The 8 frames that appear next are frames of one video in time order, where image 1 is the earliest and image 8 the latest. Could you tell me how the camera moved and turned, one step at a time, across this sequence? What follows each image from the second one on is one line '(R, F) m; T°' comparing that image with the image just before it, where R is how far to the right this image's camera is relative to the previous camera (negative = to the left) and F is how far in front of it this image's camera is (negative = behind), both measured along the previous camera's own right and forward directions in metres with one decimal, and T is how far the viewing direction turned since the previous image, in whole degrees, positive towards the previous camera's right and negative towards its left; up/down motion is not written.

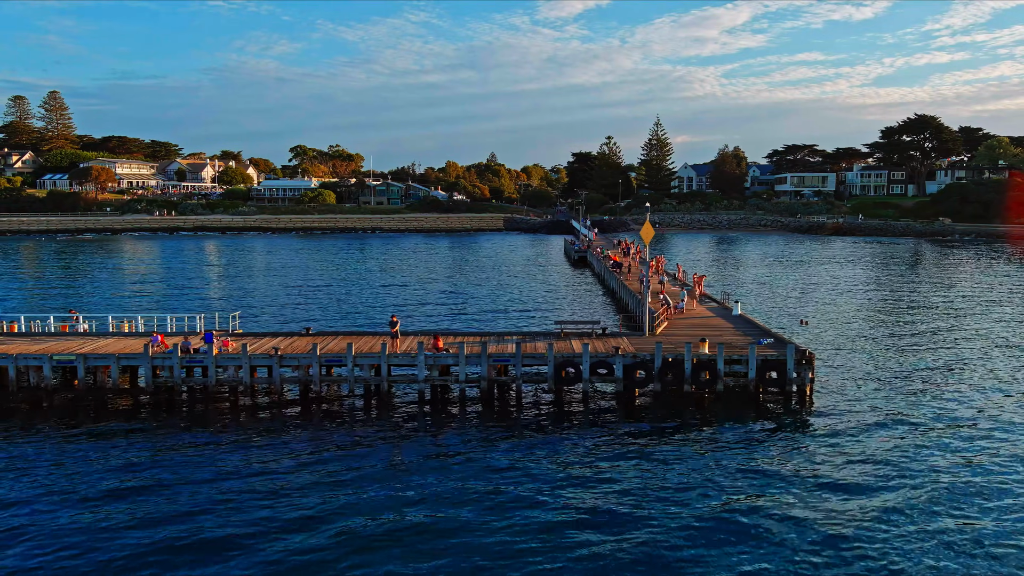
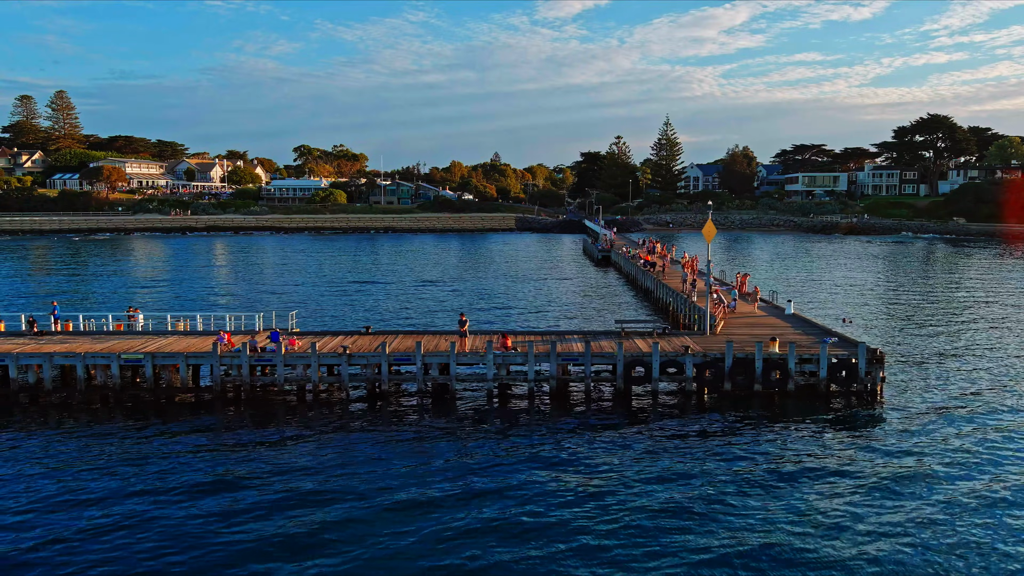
(-3.3, +0.1) m; 0°
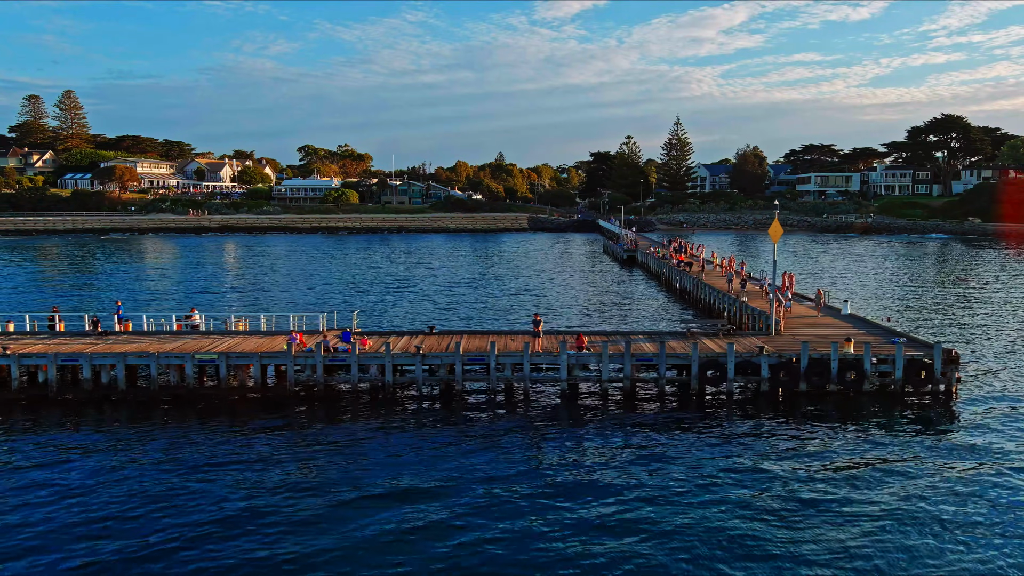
(-3.5, +0.1) m; 0°
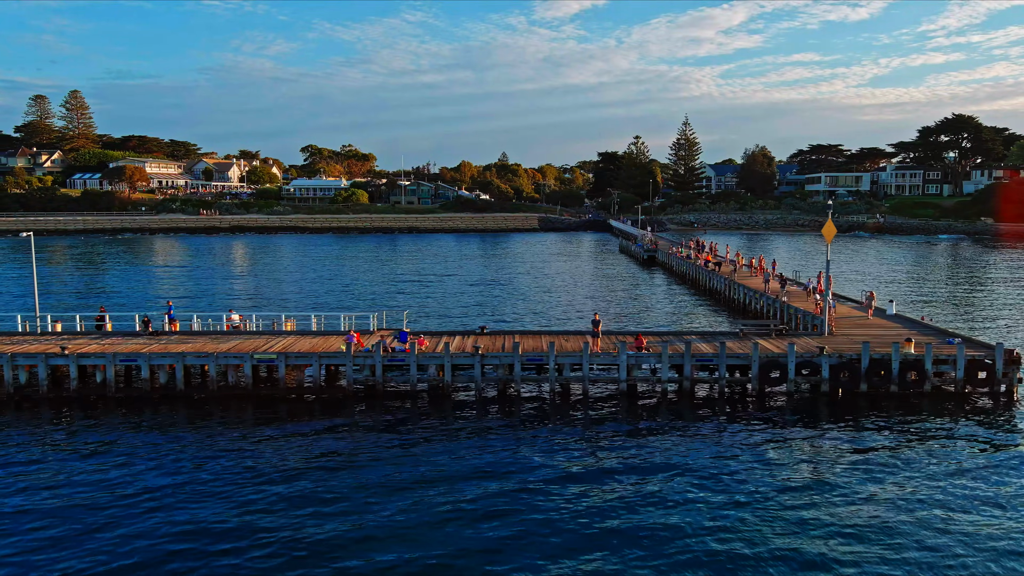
(-2.8, +0.1) m; 0°
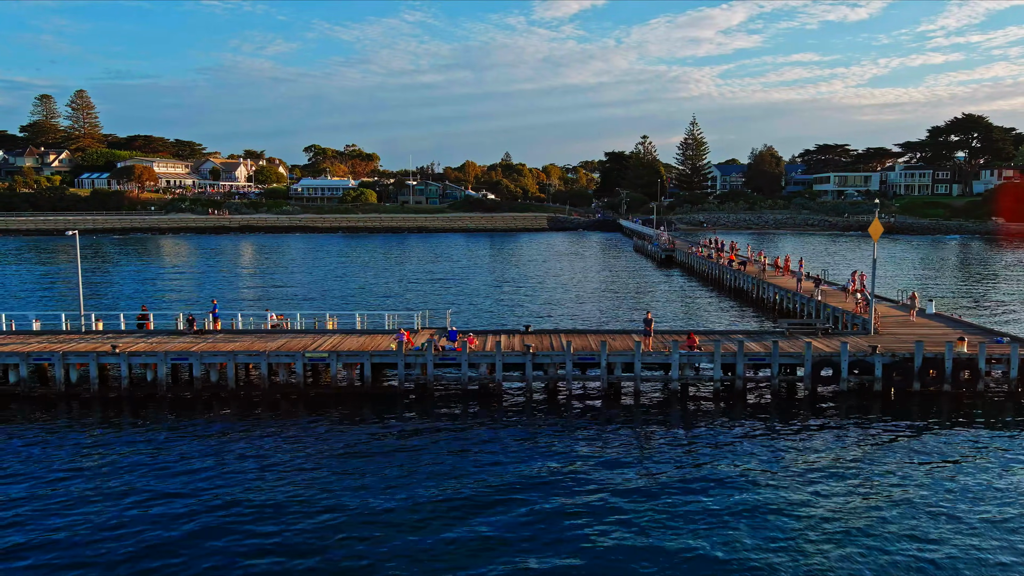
(-2.5, 0.0) m; 0°
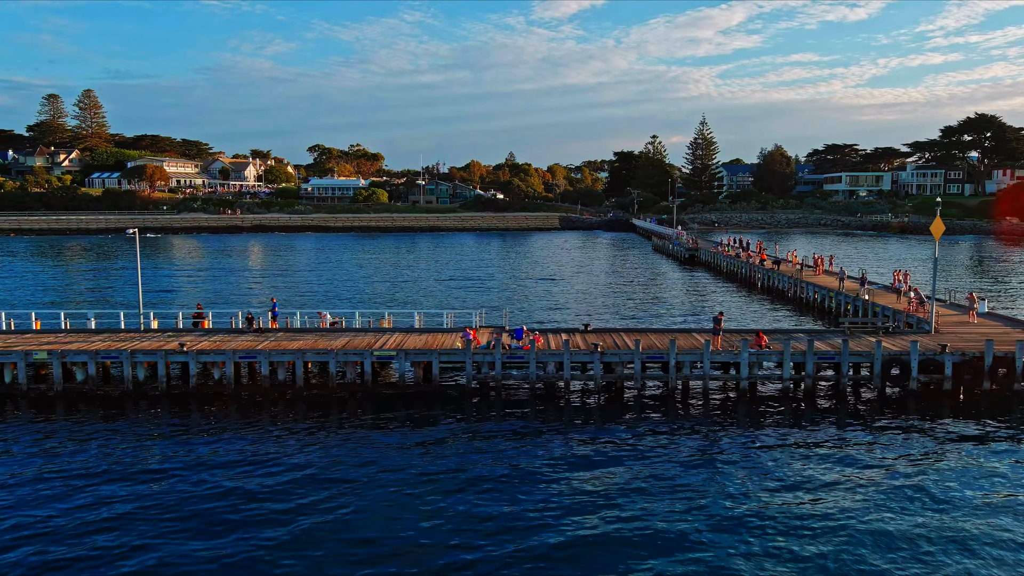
(-3.3, 0.0) m; 0°
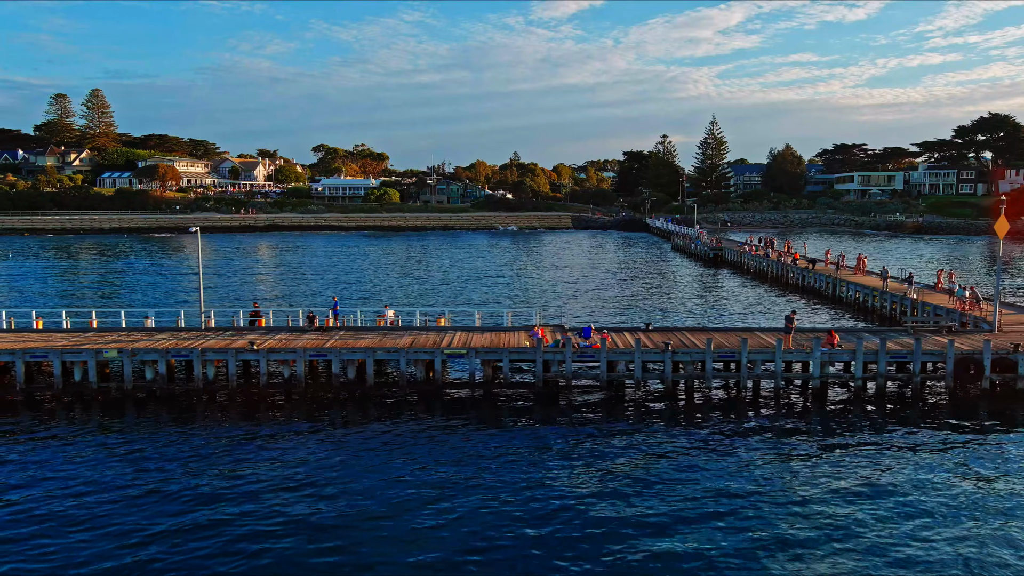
(-3.4, 0.0) m; 0°
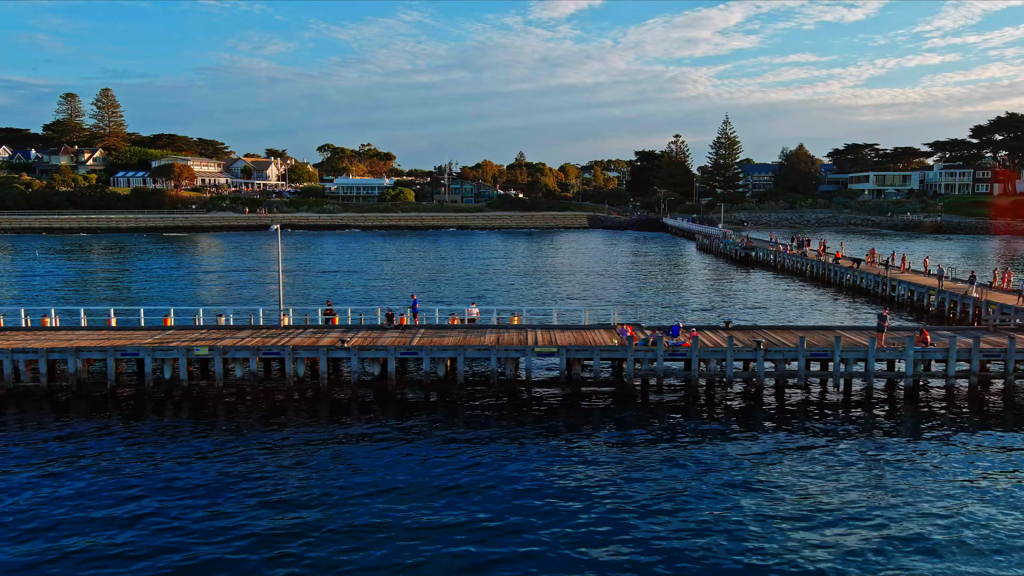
(-4.4, 0.0) m; 0°
